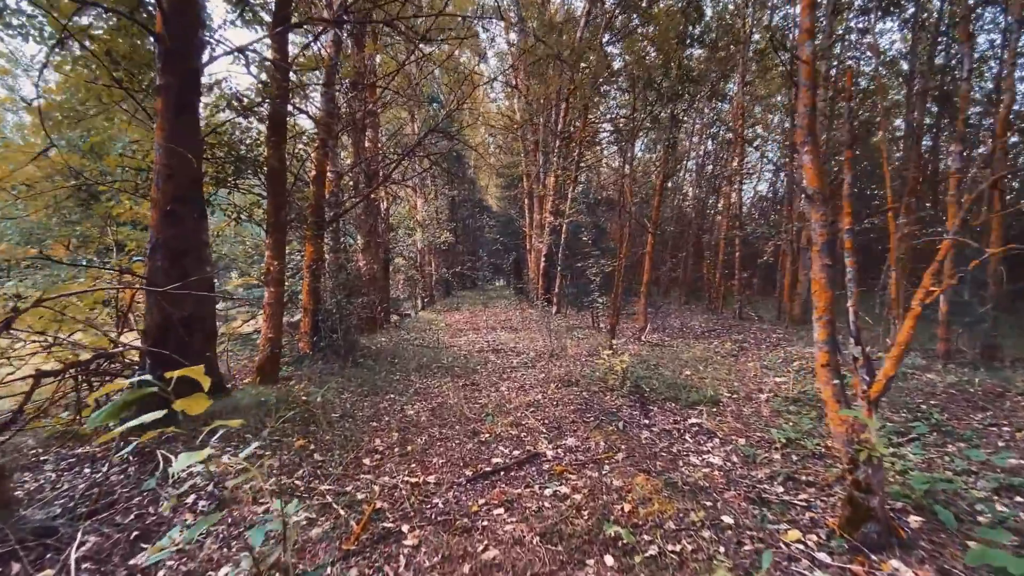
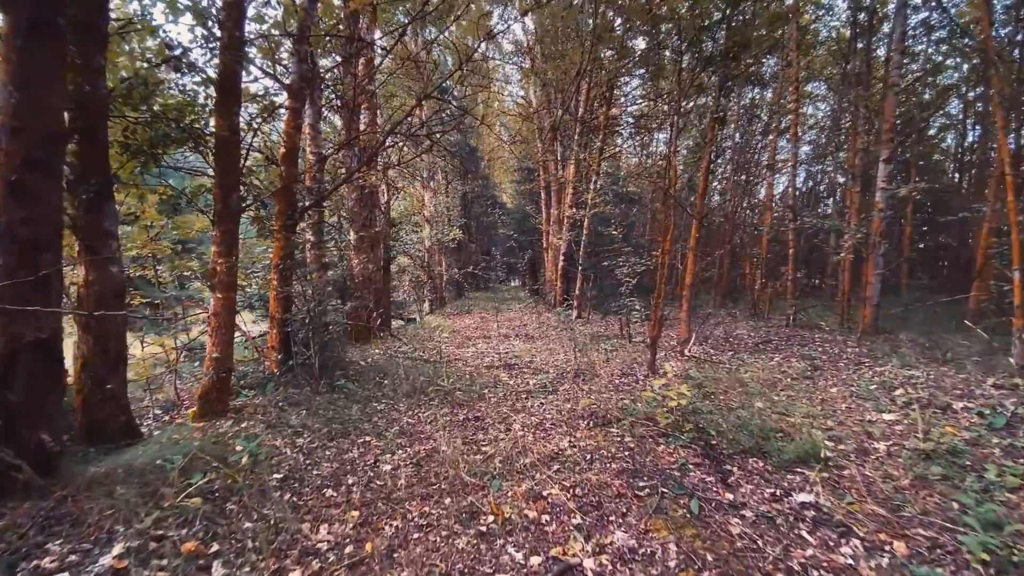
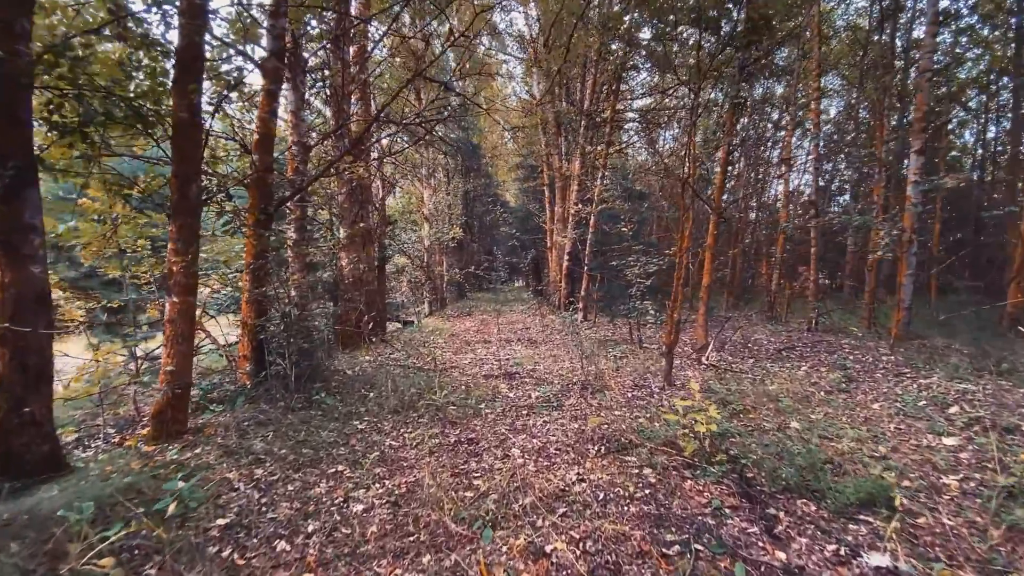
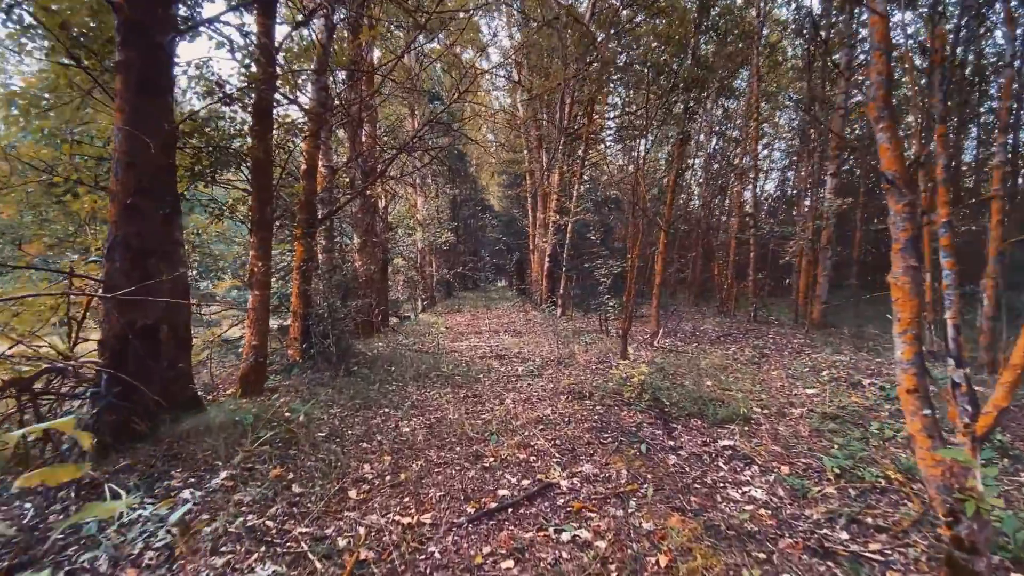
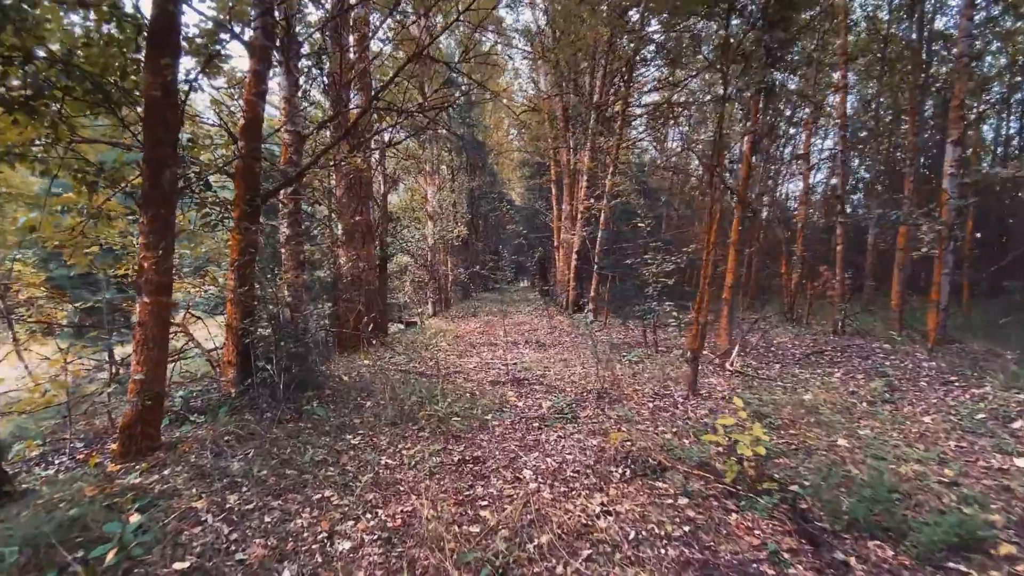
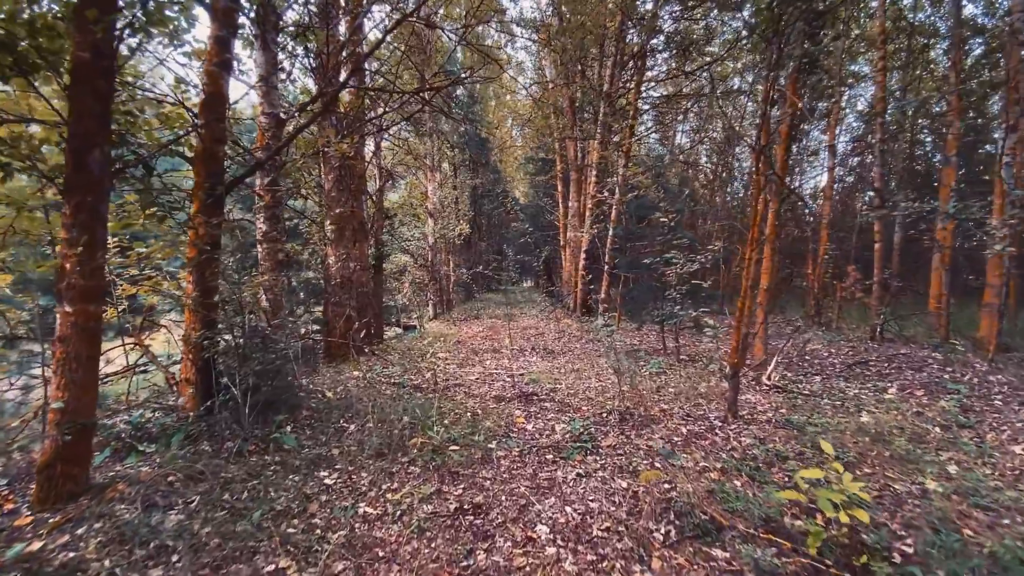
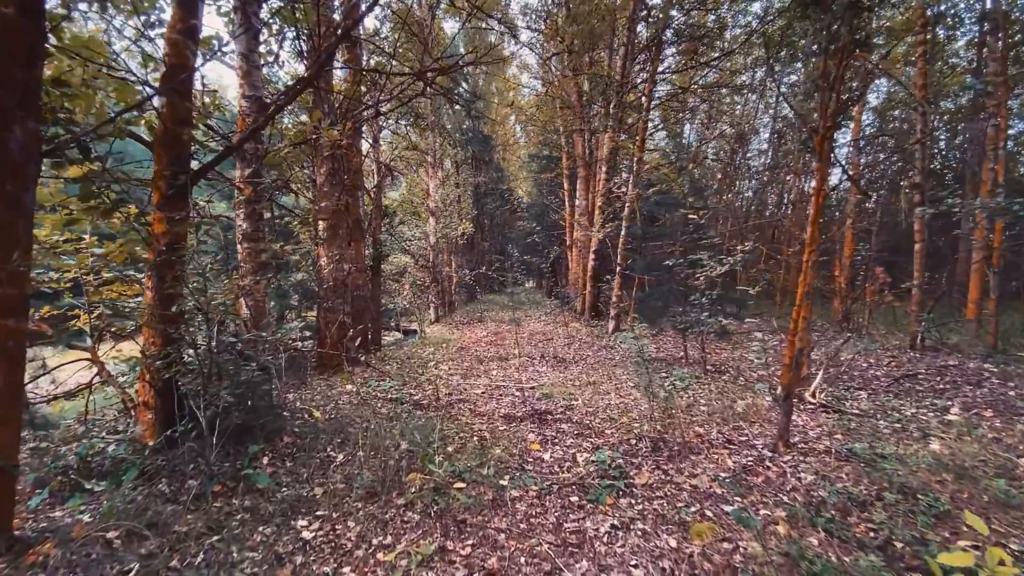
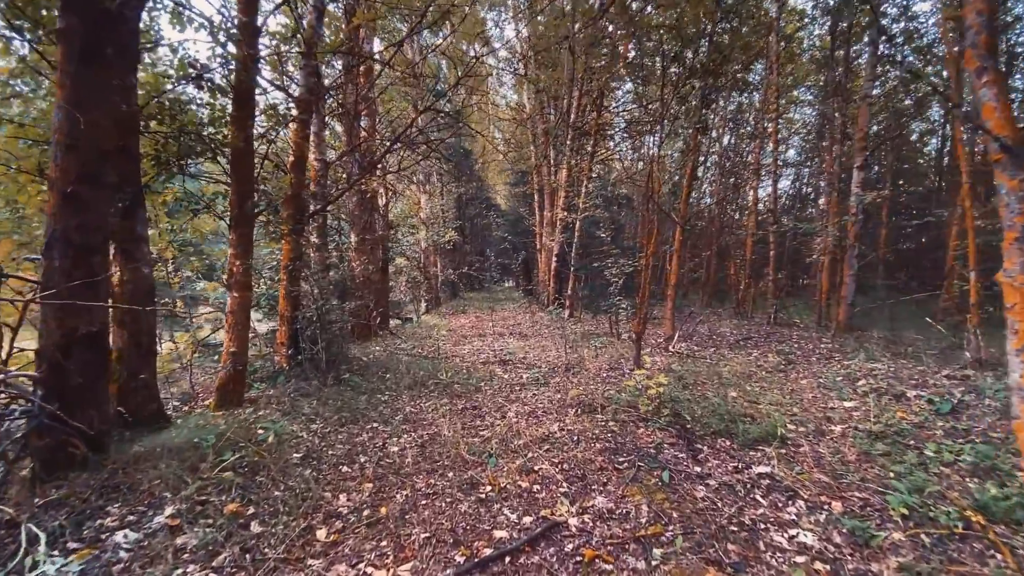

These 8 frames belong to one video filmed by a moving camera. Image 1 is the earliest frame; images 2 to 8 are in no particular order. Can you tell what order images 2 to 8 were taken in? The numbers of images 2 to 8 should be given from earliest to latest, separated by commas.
4, 8, 2, 3, 5, 6, 7
